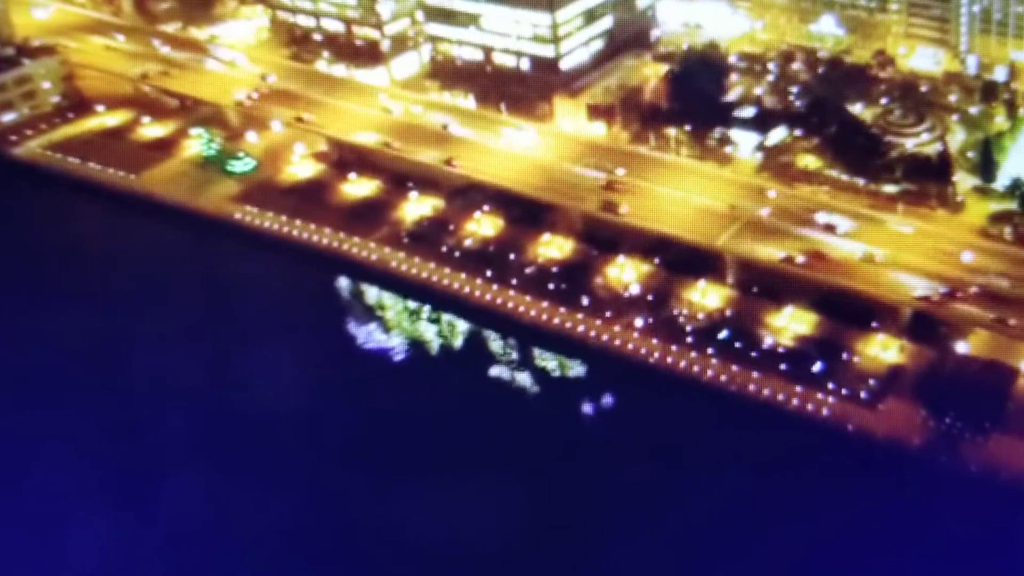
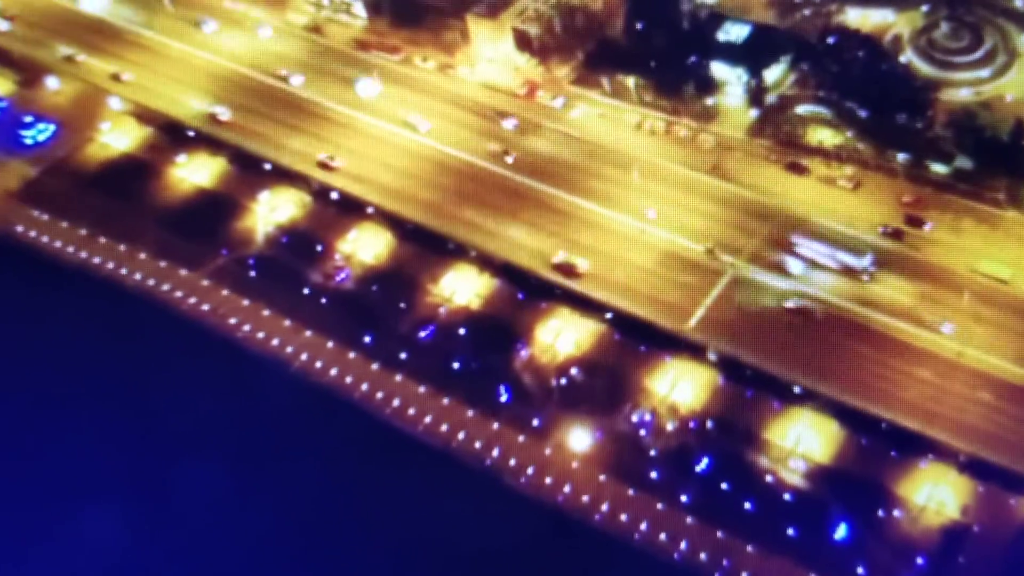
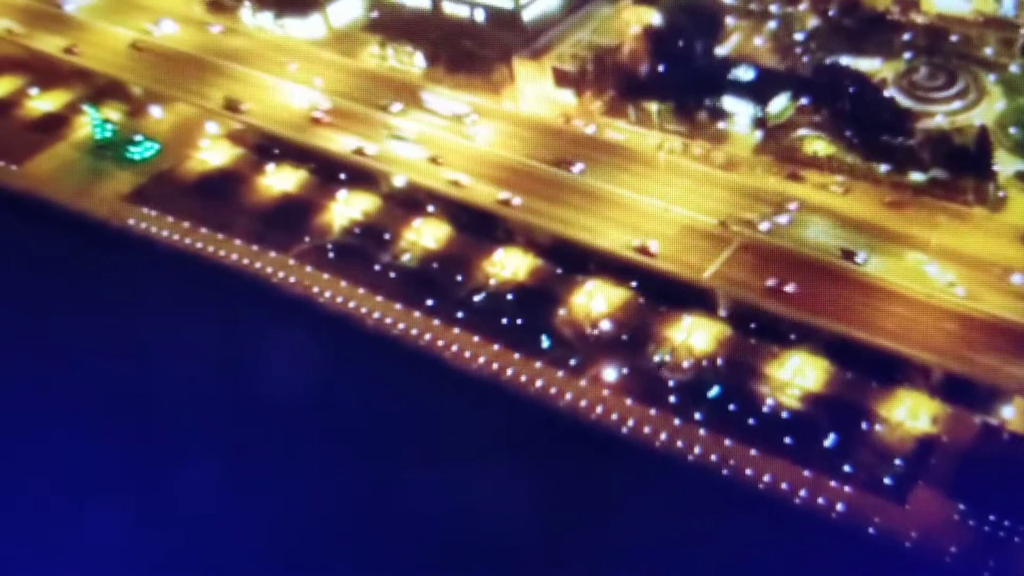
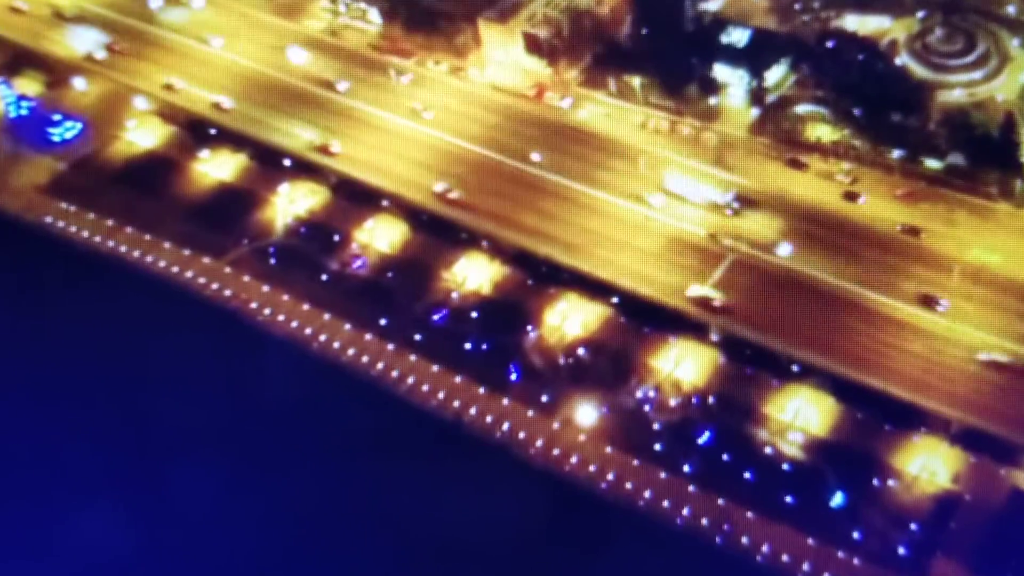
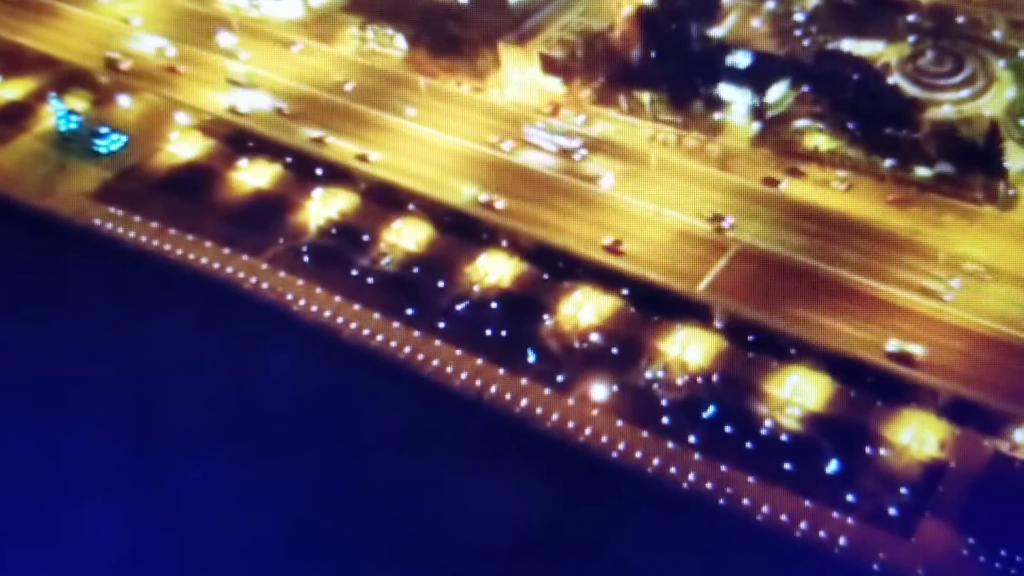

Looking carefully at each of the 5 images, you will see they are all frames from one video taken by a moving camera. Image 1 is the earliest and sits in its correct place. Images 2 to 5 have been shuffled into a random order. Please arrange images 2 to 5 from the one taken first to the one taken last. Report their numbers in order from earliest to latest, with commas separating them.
3, 5, 4, 2
